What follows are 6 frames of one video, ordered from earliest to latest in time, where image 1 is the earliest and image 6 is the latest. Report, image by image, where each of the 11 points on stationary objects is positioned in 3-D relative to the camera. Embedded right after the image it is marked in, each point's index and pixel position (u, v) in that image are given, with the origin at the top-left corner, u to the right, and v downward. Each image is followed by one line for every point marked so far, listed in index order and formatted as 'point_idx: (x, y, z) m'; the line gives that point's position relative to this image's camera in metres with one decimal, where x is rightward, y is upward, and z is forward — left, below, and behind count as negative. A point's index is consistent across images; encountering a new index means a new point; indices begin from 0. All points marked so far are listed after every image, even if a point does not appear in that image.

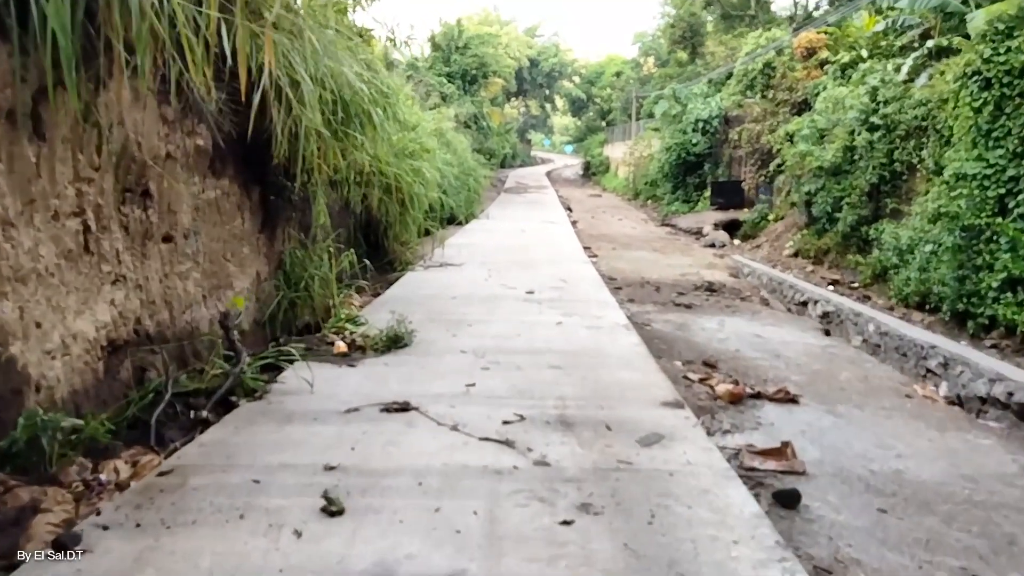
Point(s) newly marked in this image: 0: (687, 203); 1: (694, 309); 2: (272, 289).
0: (+5.4, +2.6, +15.0) m
1: (+1.8, -0.2, +4.9) m
2: (-2.0, 0.0, +4.0) m
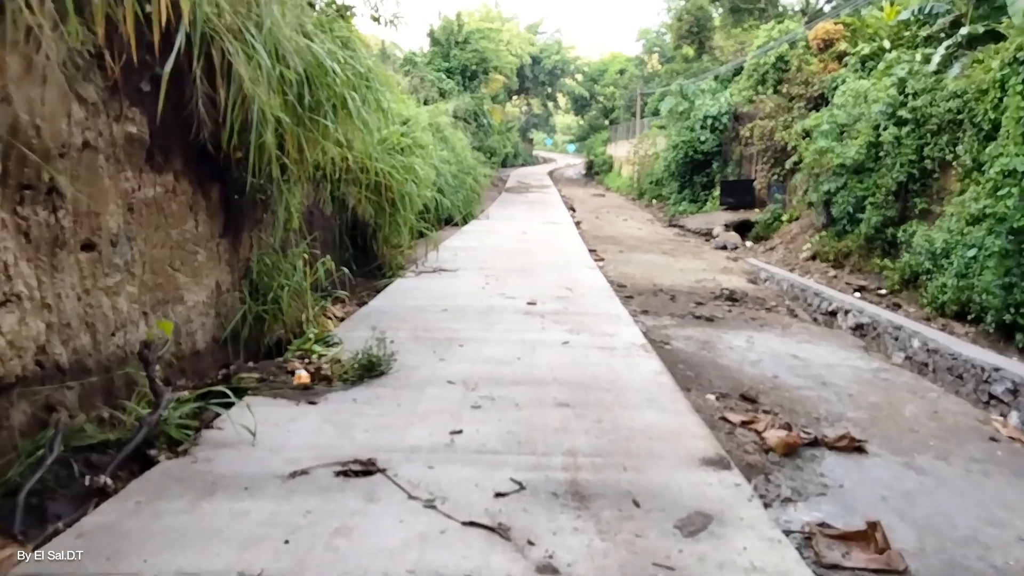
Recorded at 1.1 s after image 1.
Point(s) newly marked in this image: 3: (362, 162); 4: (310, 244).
0: (+5.4, +2.5, +14.5) m
1: (+1.8, -0.3, +4.3) m
2: (-2.0, -0.1, +3.5) m
3: (-1.4, +1.2, +4.7) m
4: (-1.8, +0.4, +4.2) m
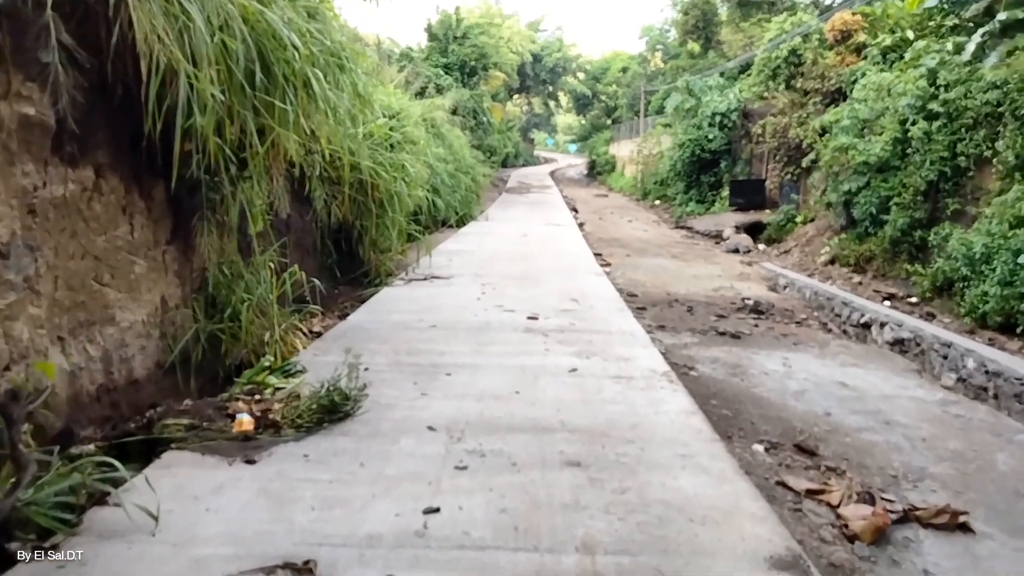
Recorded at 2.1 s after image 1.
0: (+5.4, +2.4, +13.9) m
1: (+1.8, -0.4, +3.8) m
2: (-2.0, -0.2, +3.0) m
3: (-1.4, +1.1, +4.2) m
4: (-1.8, +0.3, +3.7) m
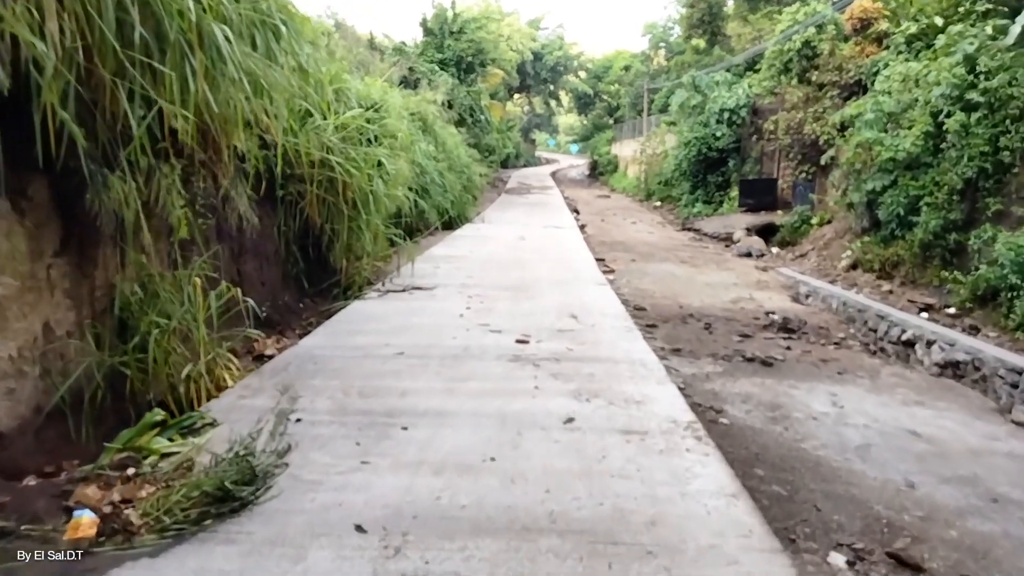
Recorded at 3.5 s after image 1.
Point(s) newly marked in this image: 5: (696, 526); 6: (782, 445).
0: (+5.3, +2.3, +13.3) m
1: (+1.7, -0.5, +3.1) m
2: (-2.1, -0.3, +2.3) m
3: (-1.5, +1.0, +3.5) m
4: (-1.9, +0.2, +3.0) m
5: (+0.6, -0.7, +1.5) m
6: (+1.2, -0.7, +2.1) m
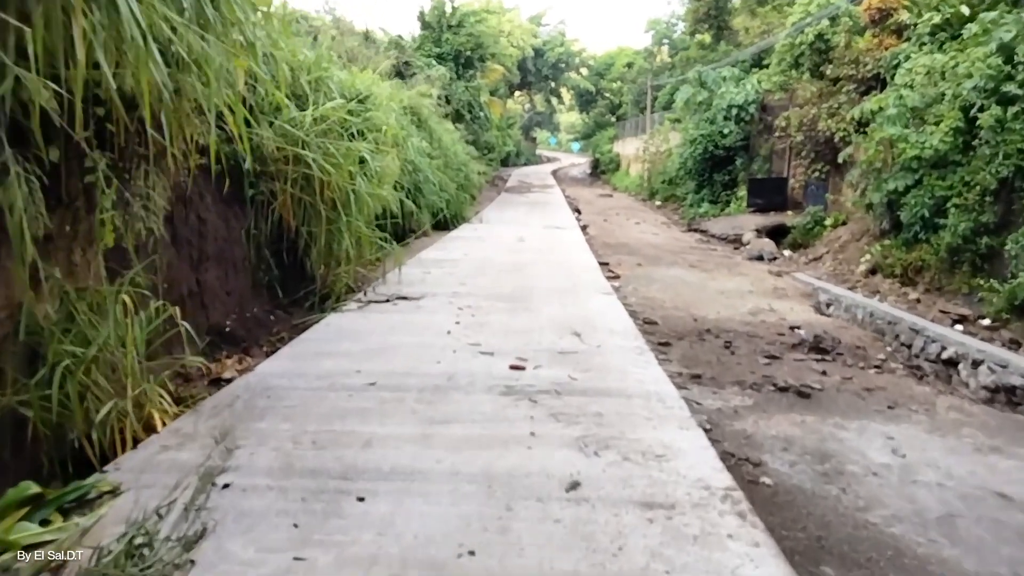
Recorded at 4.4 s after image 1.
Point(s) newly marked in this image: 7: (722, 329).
0: (+5.3, +2.2, +12.8) m
1: (+1.7, -0.6, +2.7) m
2: (-2.1, -0.4, +1.9) m
3: (-1.6, +0.9, +3.1) m
4: (-1.9, +0.1, +2.6) m
5: (+0.5, -0.8, +1.0) m
6: (+1.1, -0.8, +1.7) m
7: (+1.7, -0.3, +3.9) m
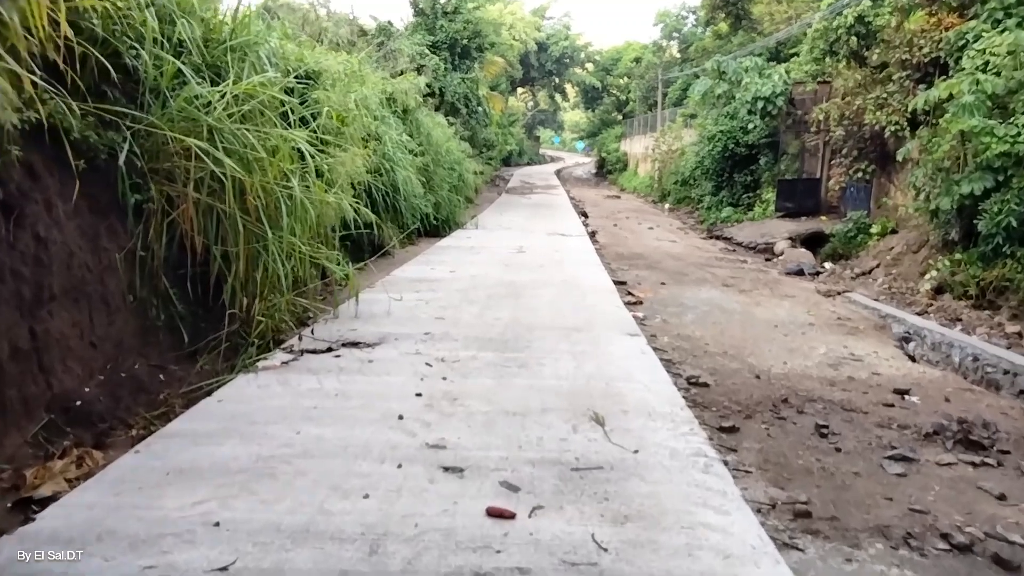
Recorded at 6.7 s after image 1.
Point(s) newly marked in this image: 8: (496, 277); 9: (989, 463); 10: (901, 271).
0: (+5.3, +1.9, +11.6) m
1: (+1.6, -0.9, +1.5) m
2: (-2.2, -0.7, +0.7) m
3: (-1.6, +0.6, +1.9) m
4: (-2.0, -0.2, +1.4) m
5: (+0.4, -1.1, -0.2) m
6: (+1.1, -1.1, +0.5) m
7: (+1.6, -0.6, +2.7) m
8: (-0.2, +0.1, +5.1) m
9: (+2.1, -0.8, +2.1) m
10: (+5.4, +0.2, +6.7) m
